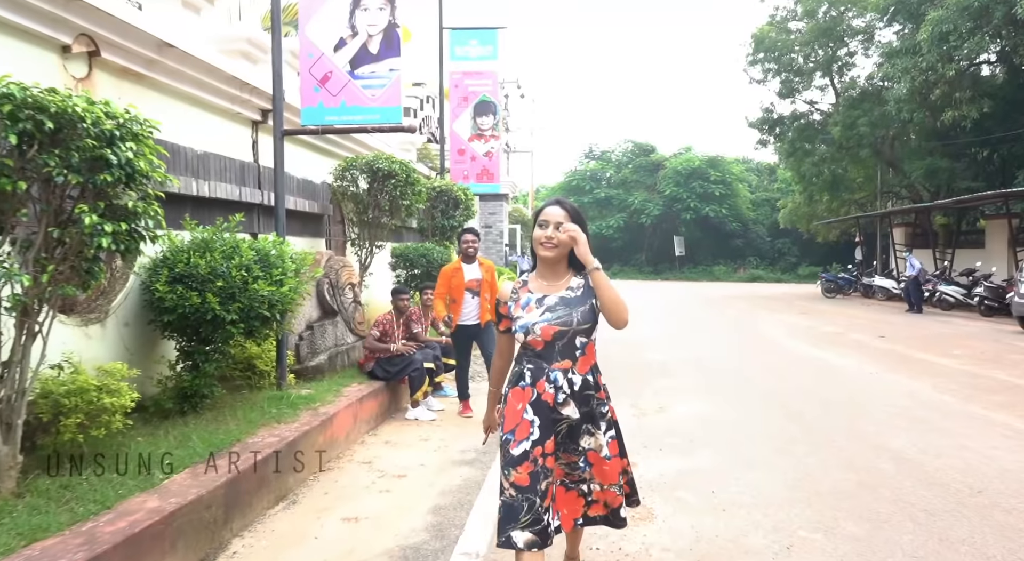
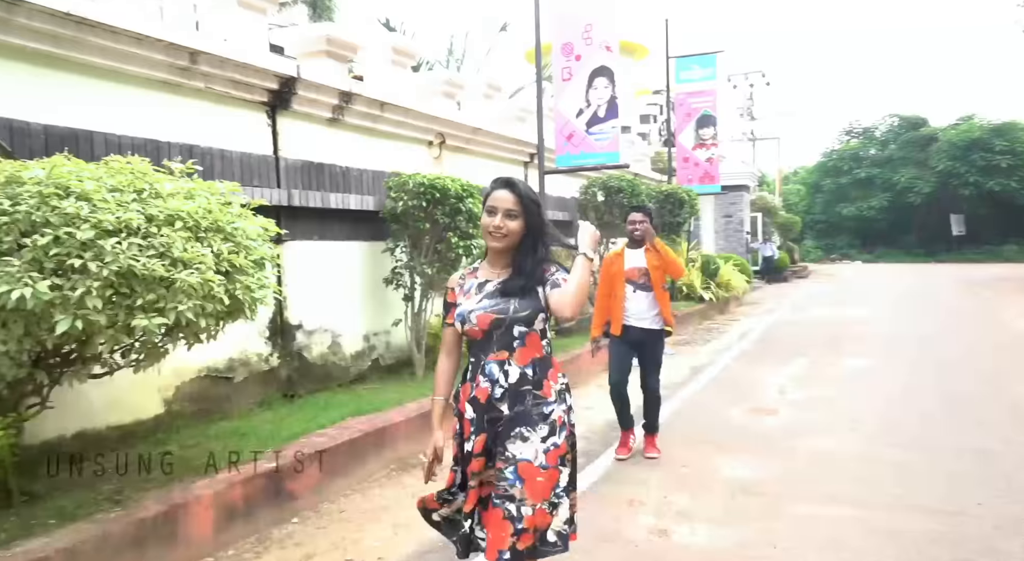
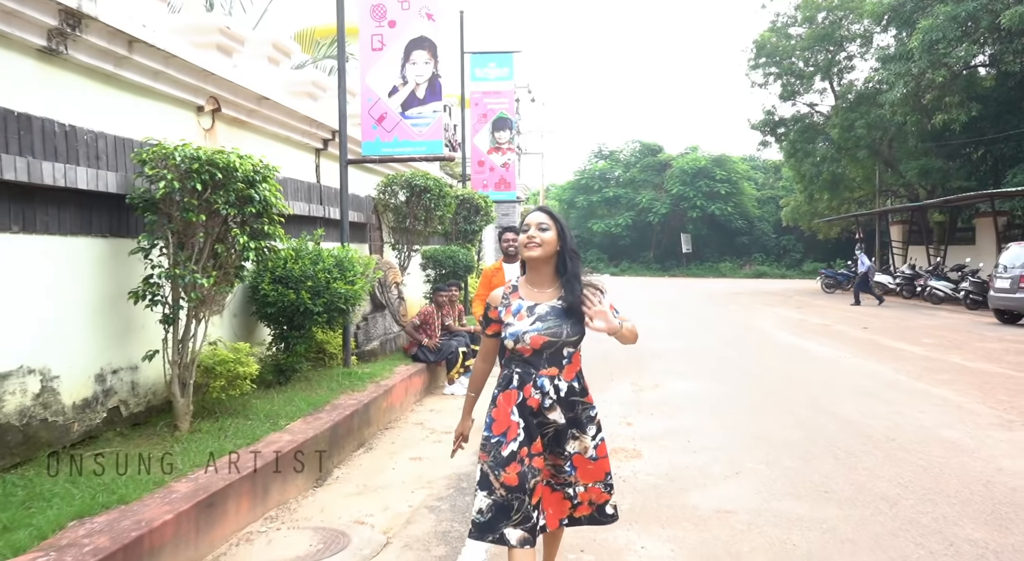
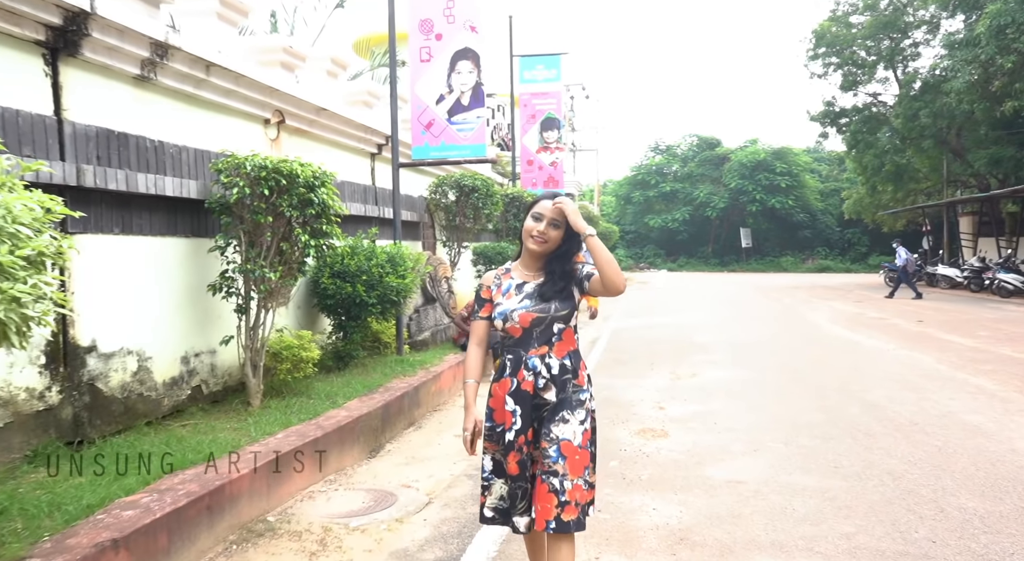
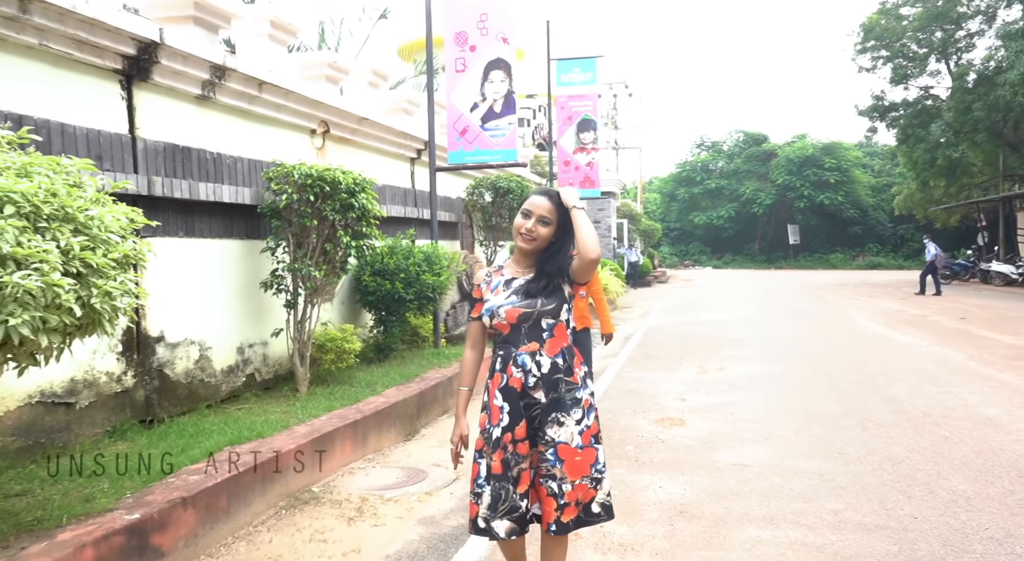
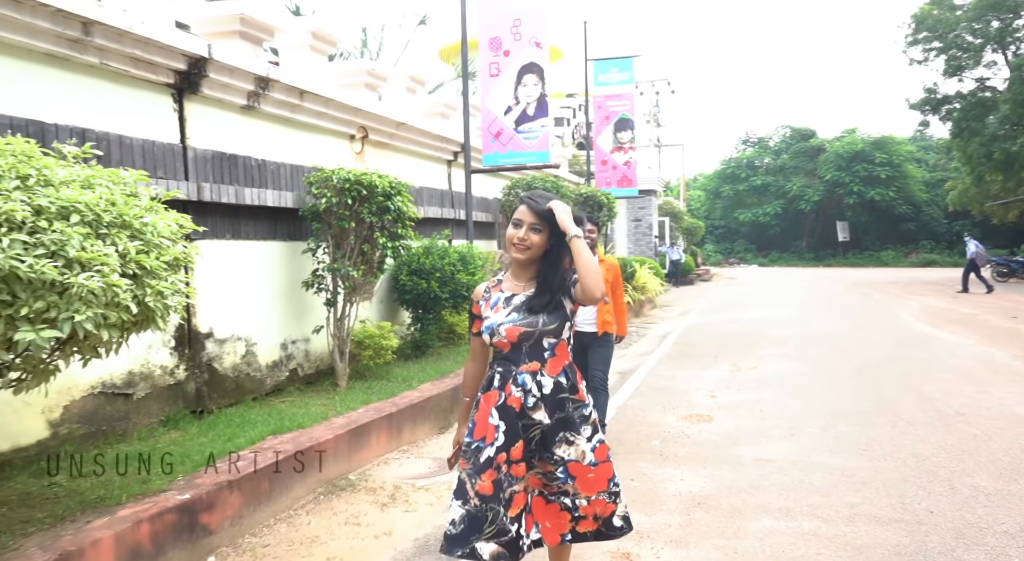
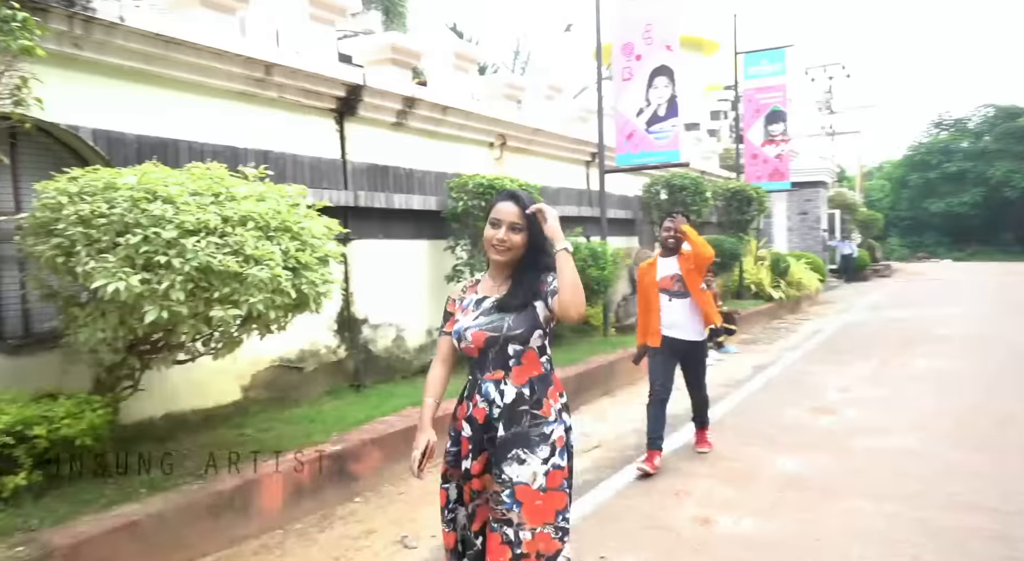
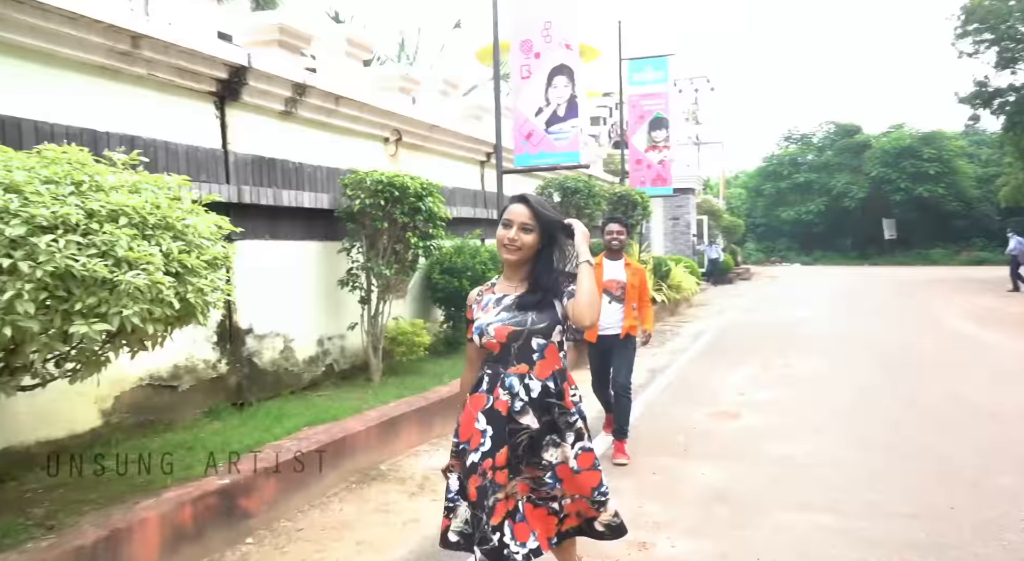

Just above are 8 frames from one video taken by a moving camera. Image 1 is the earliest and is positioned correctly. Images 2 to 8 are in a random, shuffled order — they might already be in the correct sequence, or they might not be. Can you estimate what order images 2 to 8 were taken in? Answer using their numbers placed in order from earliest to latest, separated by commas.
3, 4, 5, 6, 8, 2, 7
